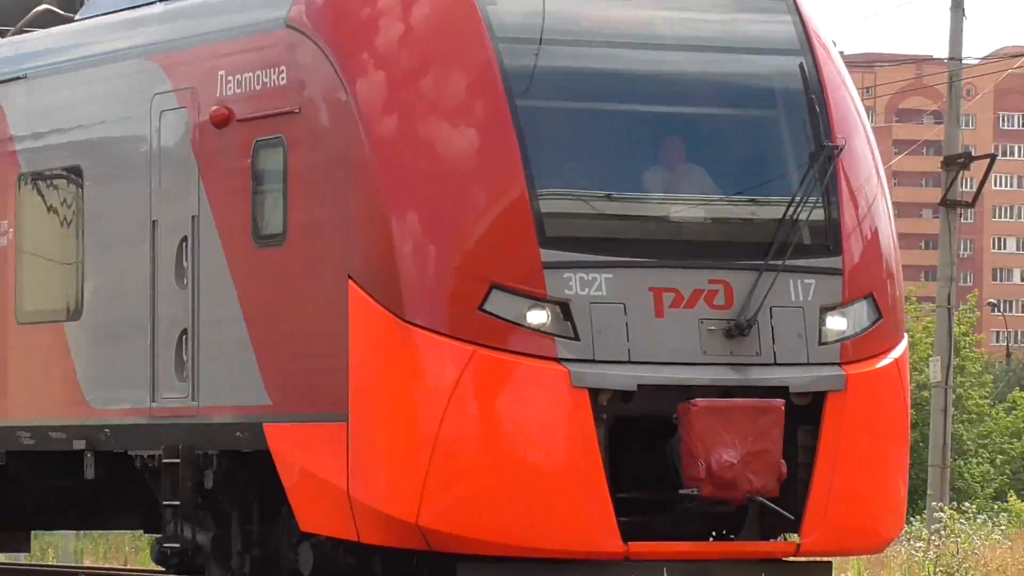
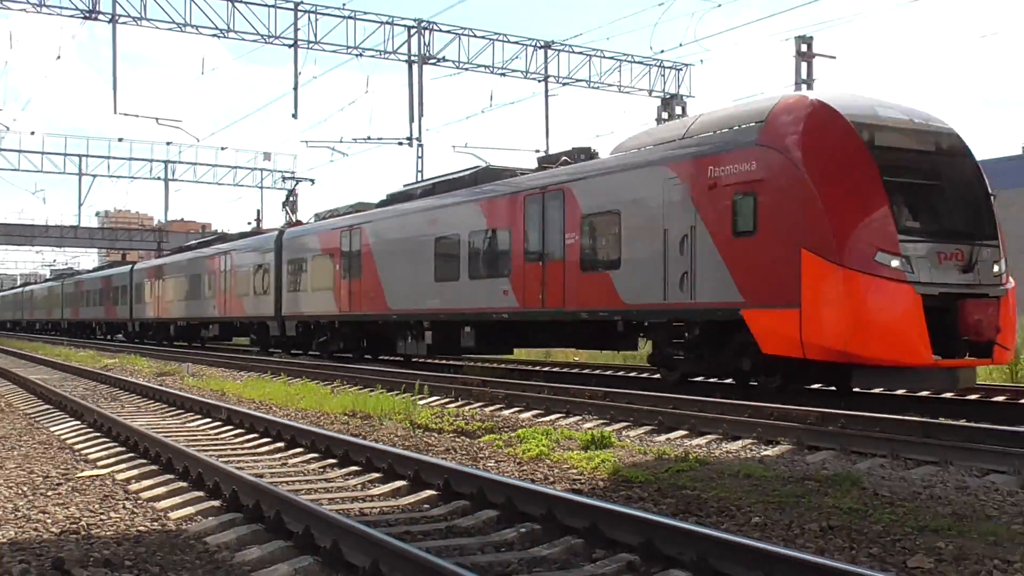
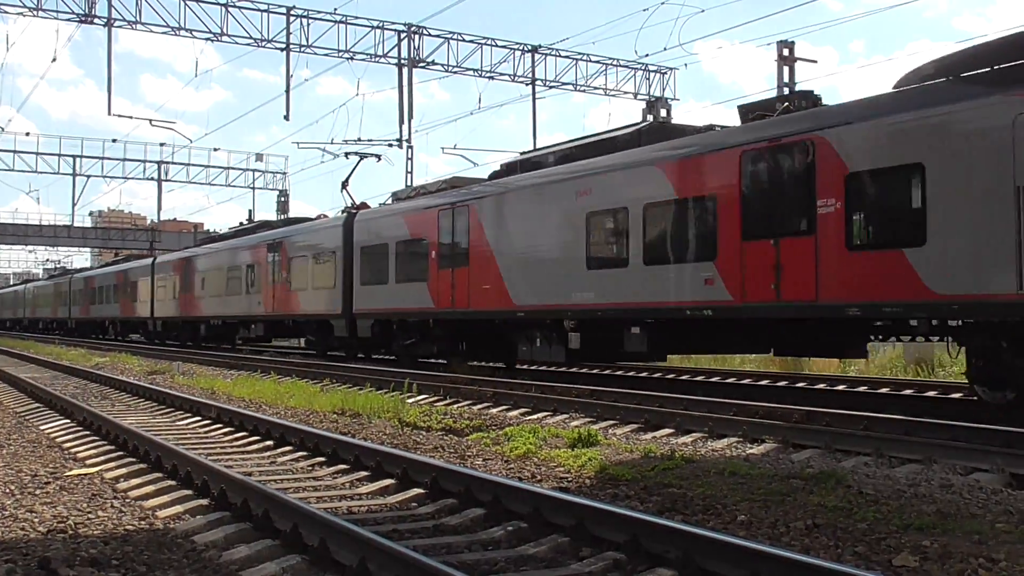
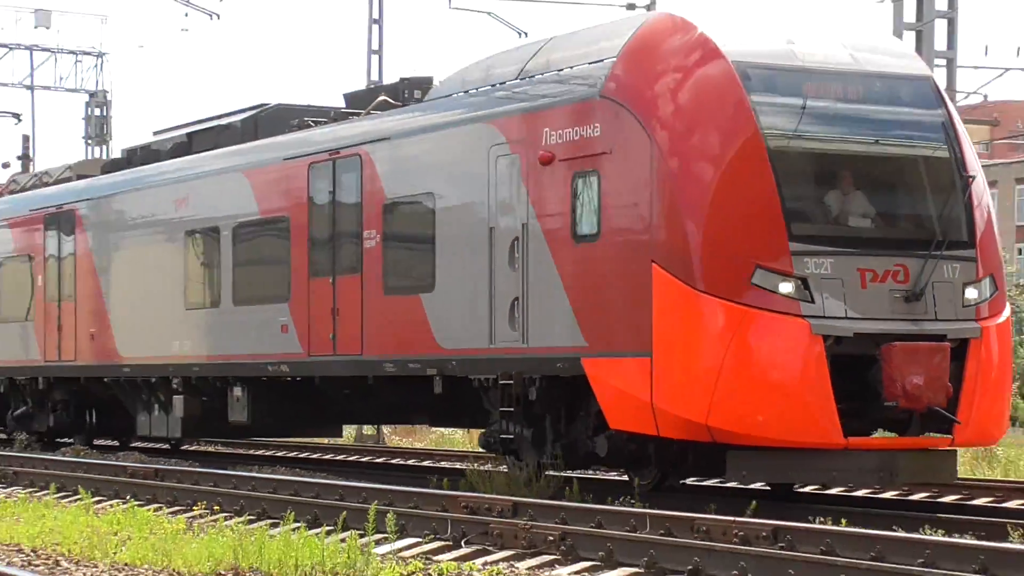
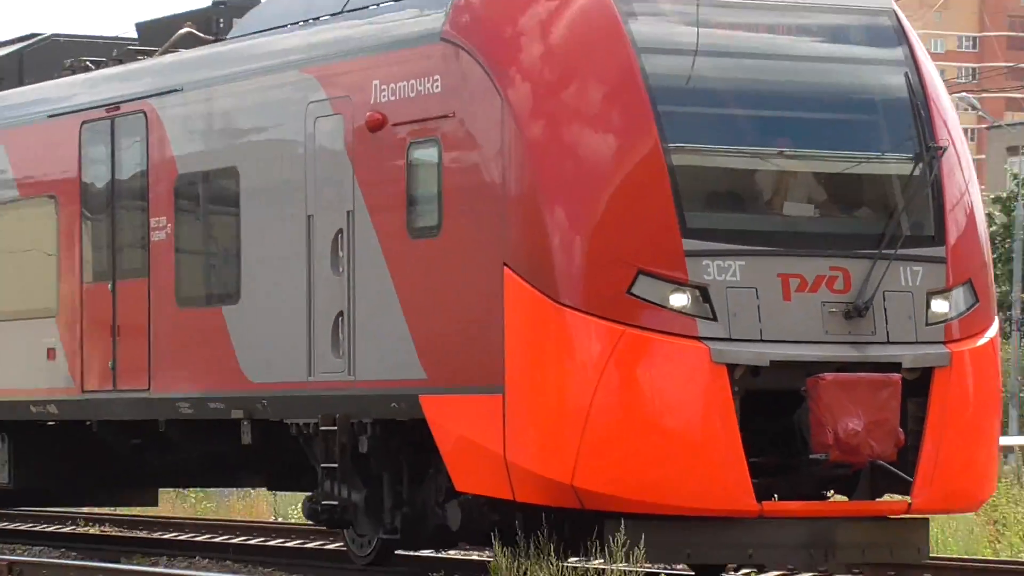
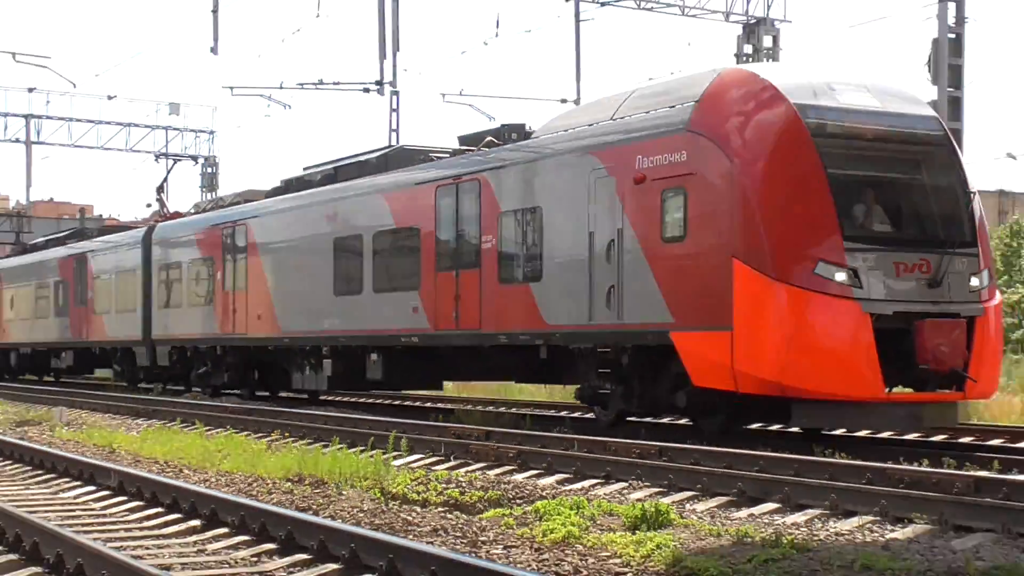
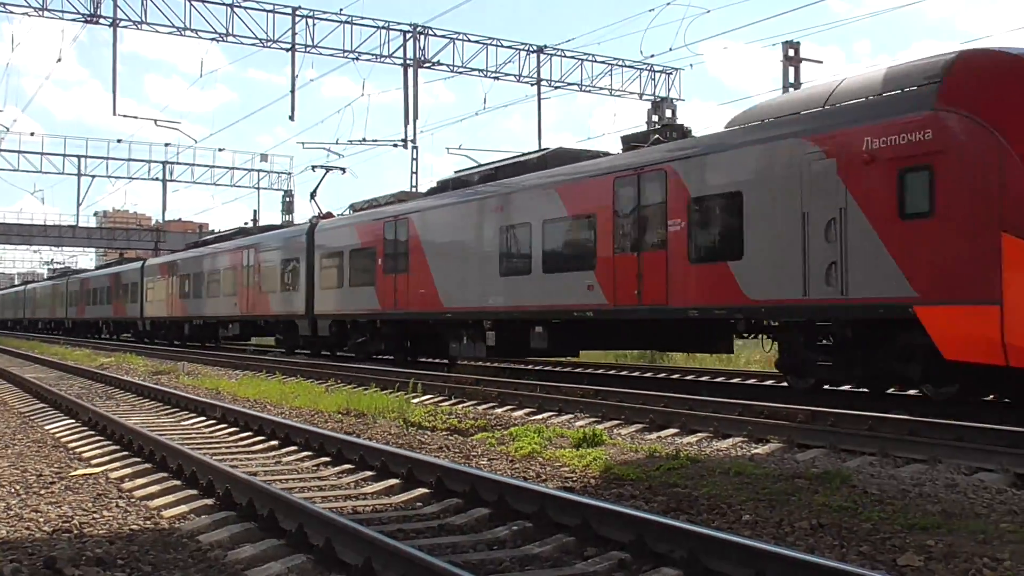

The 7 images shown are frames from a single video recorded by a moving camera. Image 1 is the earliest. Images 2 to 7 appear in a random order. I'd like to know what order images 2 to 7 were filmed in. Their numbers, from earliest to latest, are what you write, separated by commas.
5, 4, 6, 2, 7, 3
